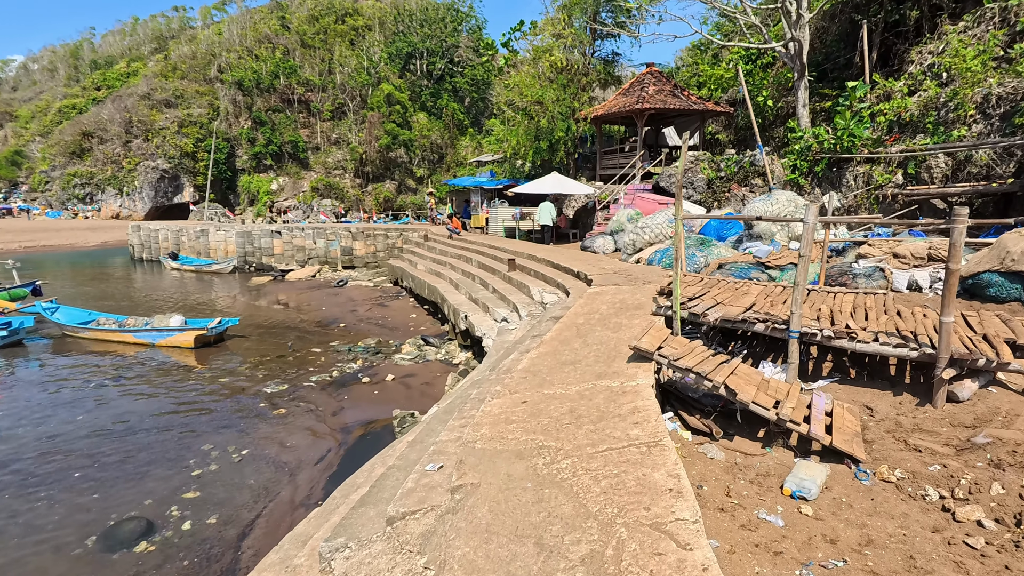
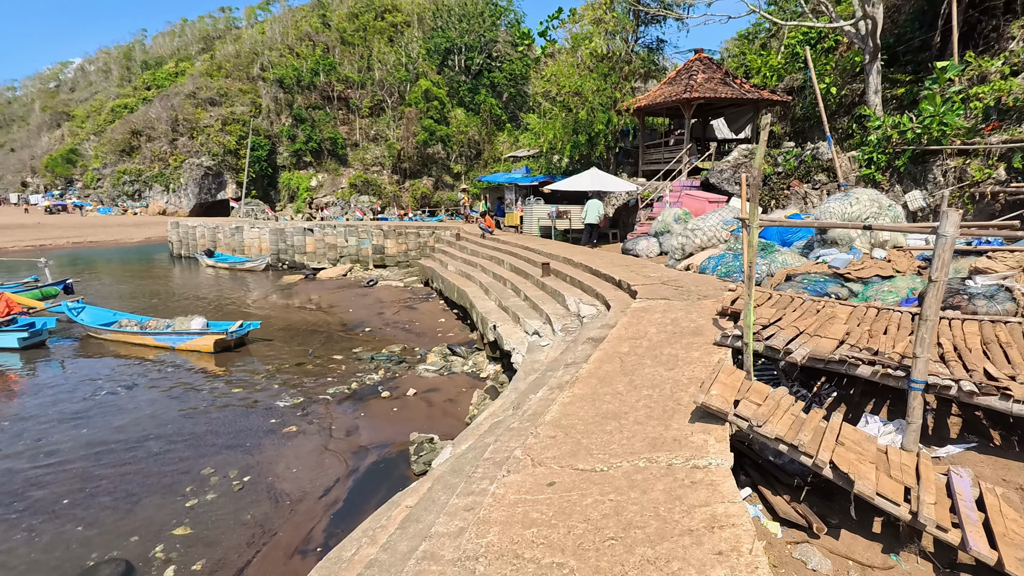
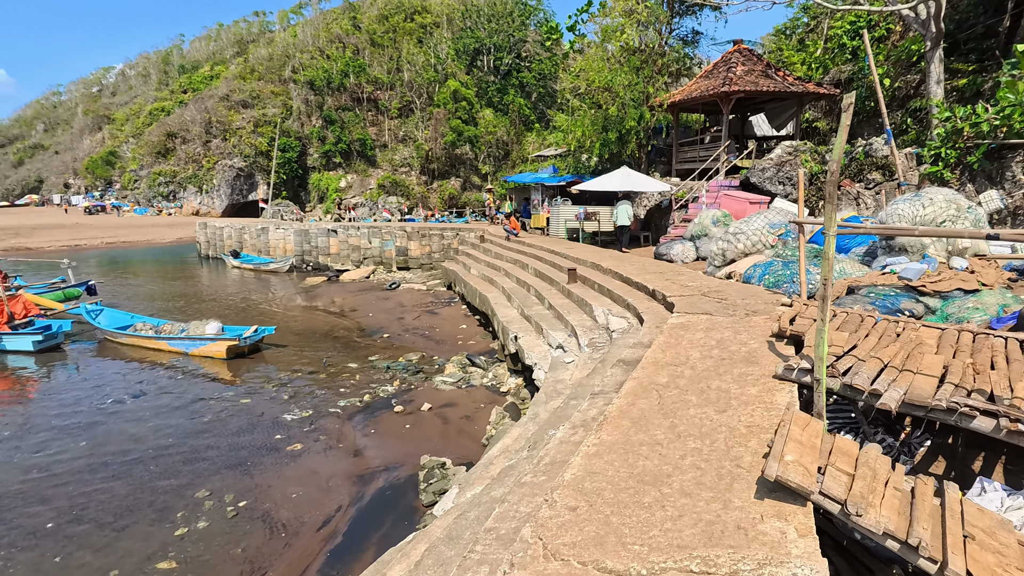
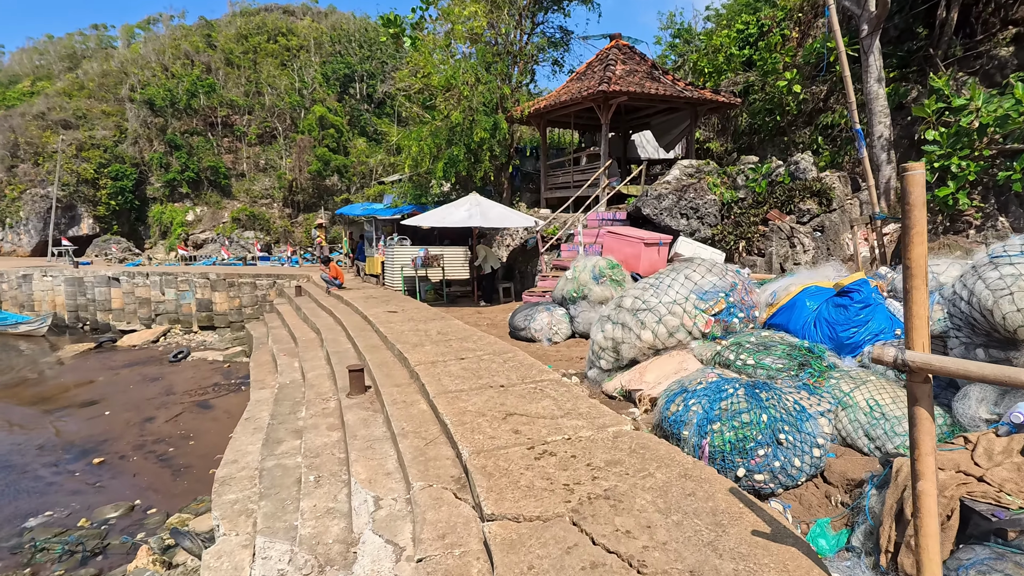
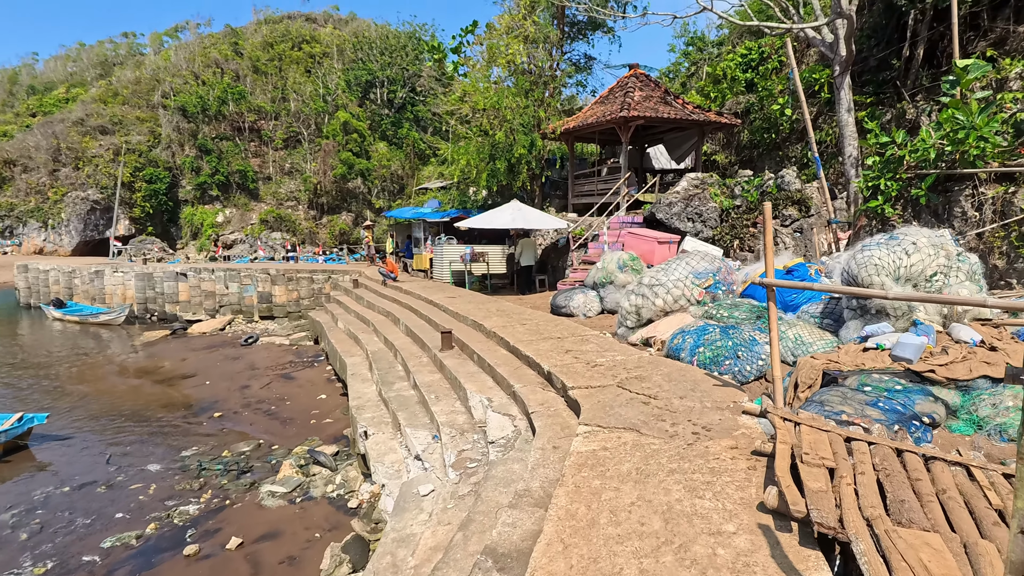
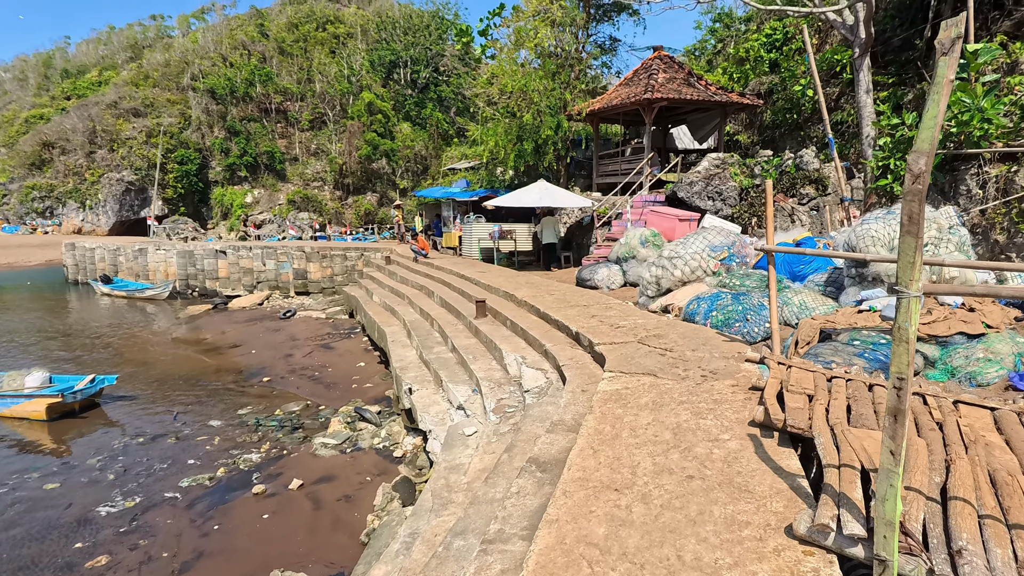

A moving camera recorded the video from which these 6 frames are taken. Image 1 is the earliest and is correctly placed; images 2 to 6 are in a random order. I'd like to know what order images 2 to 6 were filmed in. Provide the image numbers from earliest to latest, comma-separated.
2, 3, 6, 5, 4
